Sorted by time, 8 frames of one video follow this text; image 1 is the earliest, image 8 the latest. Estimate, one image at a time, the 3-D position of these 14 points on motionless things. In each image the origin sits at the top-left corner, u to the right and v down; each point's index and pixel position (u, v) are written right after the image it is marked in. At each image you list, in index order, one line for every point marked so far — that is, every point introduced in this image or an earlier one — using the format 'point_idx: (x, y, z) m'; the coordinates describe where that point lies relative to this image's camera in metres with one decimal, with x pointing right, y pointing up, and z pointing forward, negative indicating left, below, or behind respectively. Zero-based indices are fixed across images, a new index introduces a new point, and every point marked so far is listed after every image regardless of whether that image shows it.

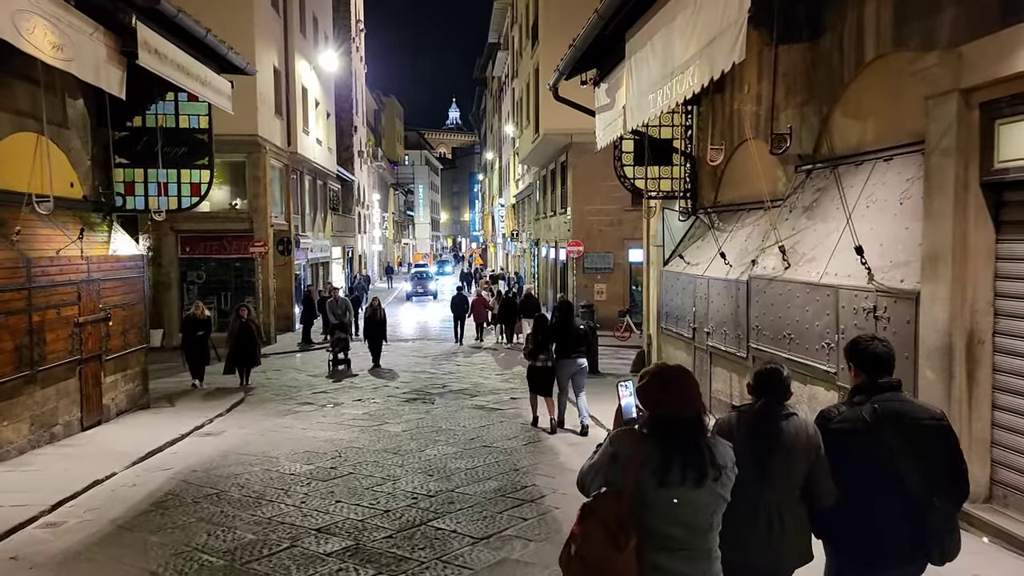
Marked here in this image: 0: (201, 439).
0: (-4.8, -2.3, +10.3) m
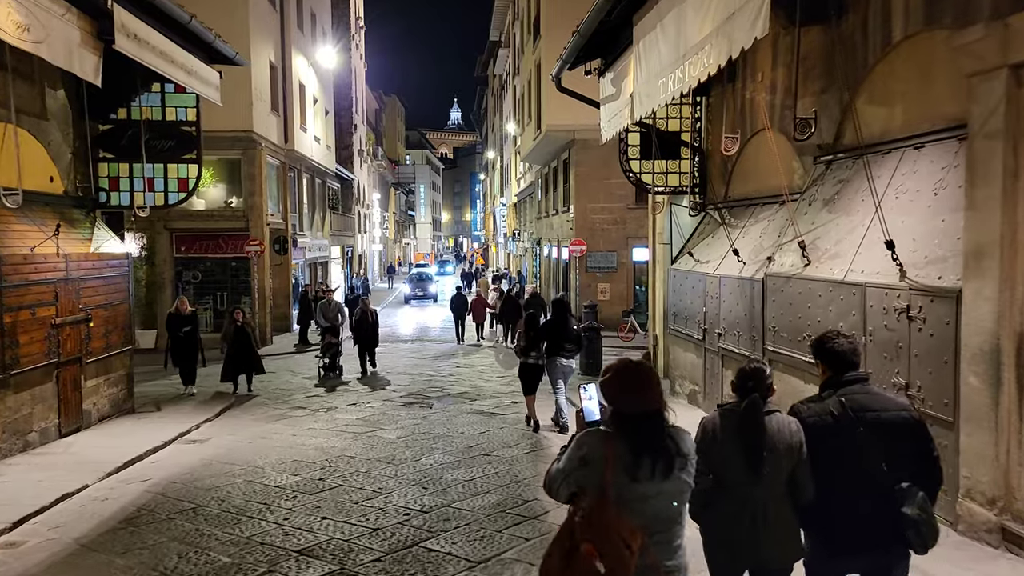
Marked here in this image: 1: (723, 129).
0: (-4.7, -2.3, +9.7) m
1: (+3.8, +2.9, +12.1) m
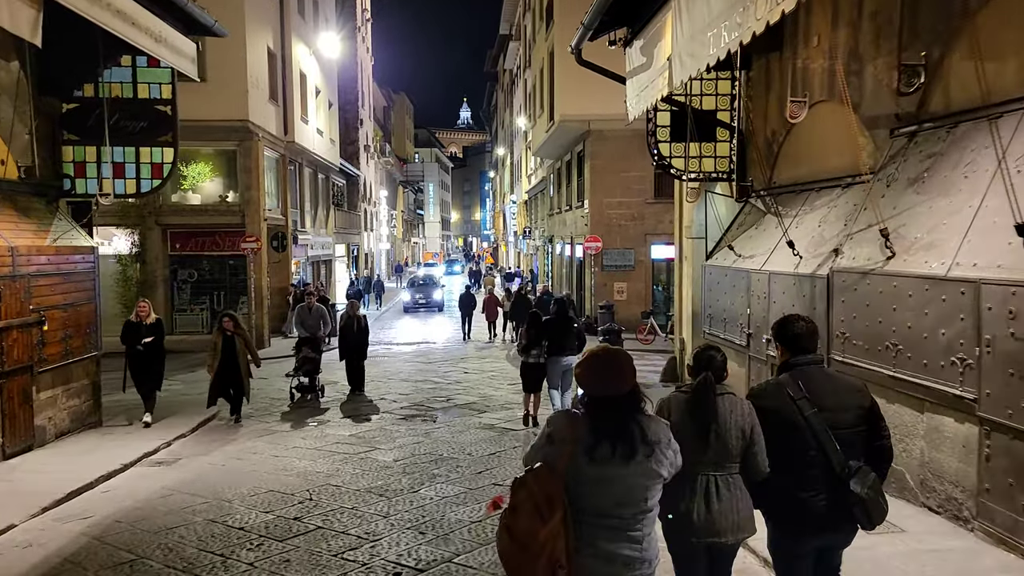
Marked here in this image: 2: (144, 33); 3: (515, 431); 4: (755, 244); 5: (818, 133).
0: (-4.5, -2.3, +8.4) m
1: (+4.1, +2.9, +10.6) m
2: (-5.0, +3.4, +9.1) m
3: (+0.1, -2.2, +10.3) m
4: (+3.6, +0.7, +10.1) m
5: (+4.1, +2.1, +9.1) m
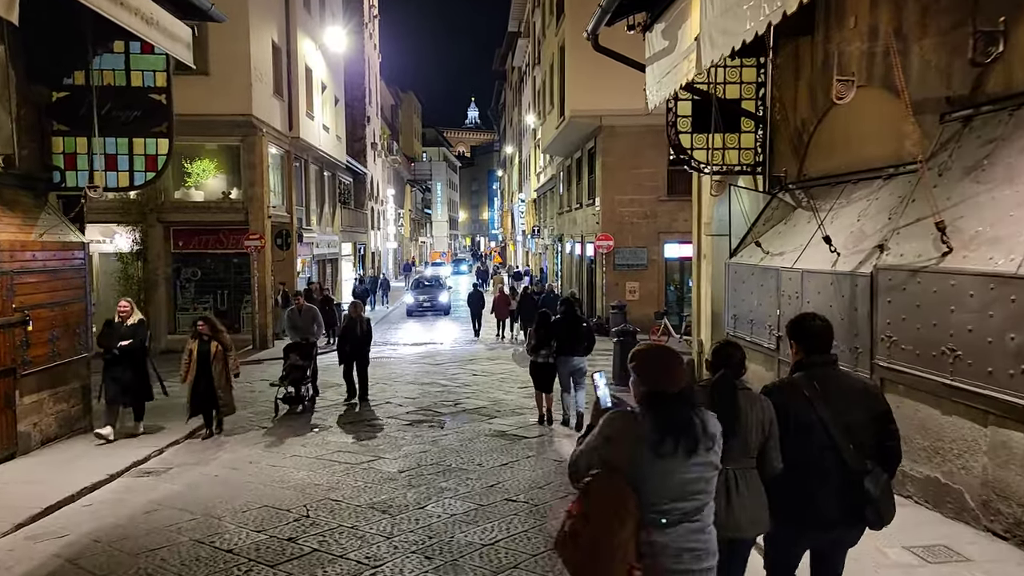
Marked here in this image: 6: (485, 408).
0: (-4.4, -2.2, +7.8) m
1: (+4.2, +2.9, +10.0) m
2: (-4.8, +3.5, +8.5) m
3: (+0.2, -2.2, +9.7) m
4: (+3.8, +0.7, +9.4) m
5: (+4.3, +2.1, +8.5) m
6: (-0.5, -2.2, +12.0) m
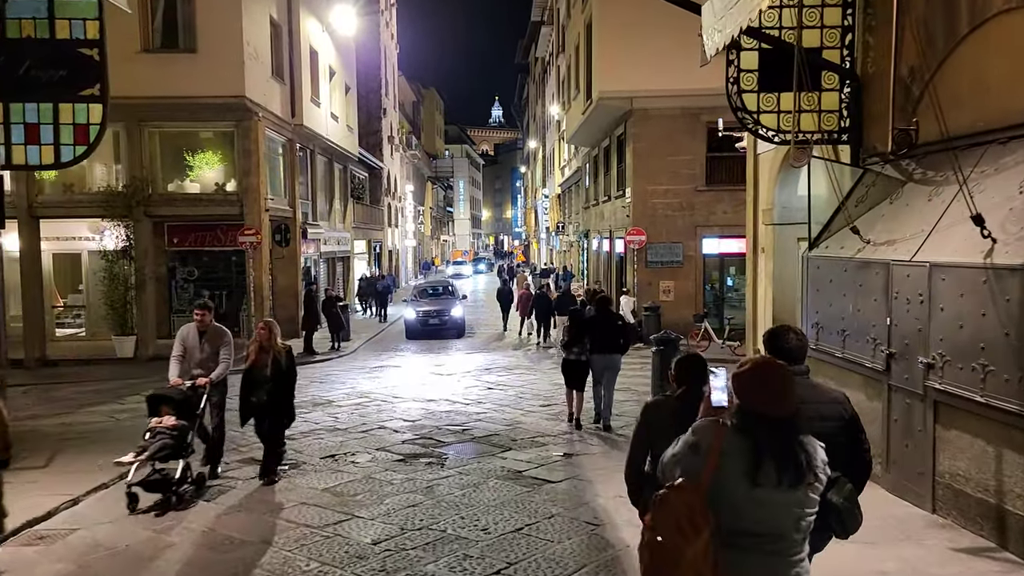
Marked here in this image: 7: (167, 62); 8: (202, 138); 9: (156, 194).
0: (-4.2, -2.3, +5.8) m
1: (+4.4, +2.9, +7.6) m
2: (-4.6, +3.4, +6.5) m
3: (+0.4, -2.2, +7.5) m
4: (+4.0, +0.7, +7.1) m
5: (+4.5, +2.1, +6.1) m
6: (-0.2, -2.2, +9.8) m
7: (-9.4, +6.2, +18.3) m
8: (-9.1, +4.4, +19.8) m
9: (-10.3, +2.7, +19.4) m
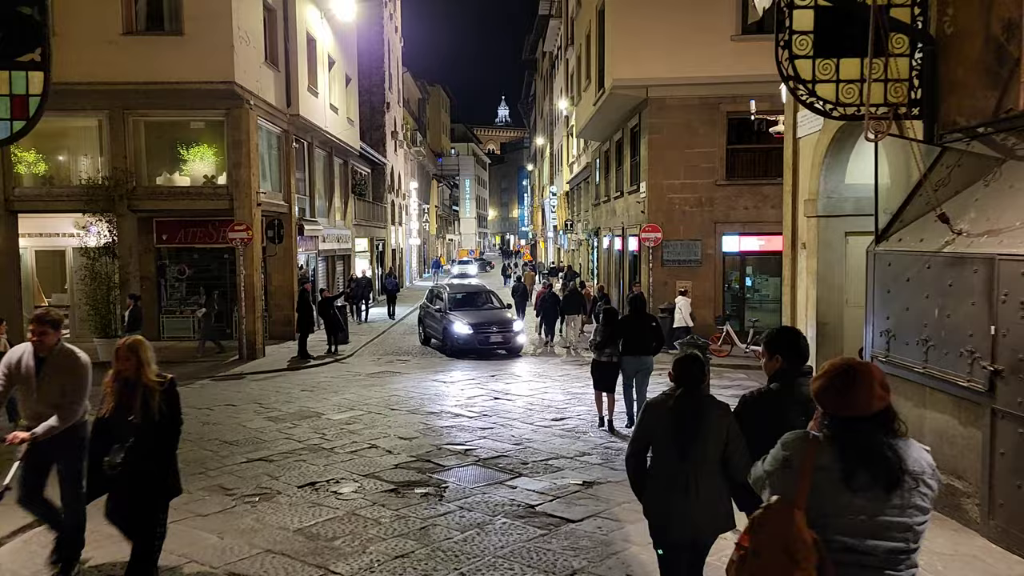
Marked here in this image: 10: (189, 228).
0: (-4.2, -2.3, +4.5) m
1: (+4.6, +2.9, +6.3) m
2: (-4.5, +3.5, +5.2) m
3: (+0.5, -2.2, +6.2) m
4: (+4.1, +0.7, +5.8) m
5: (+4.6, +2.1, +4.8) m
6: (-0.1, -2.2, +8.5) m
7: (-9.2, +6.2, +17.1) m
8: (-8.8, +4.4, +18.6) m
9: (-10.1, +2.7, +18.2) m
10: (-9.2, +1.7, +18.7) m
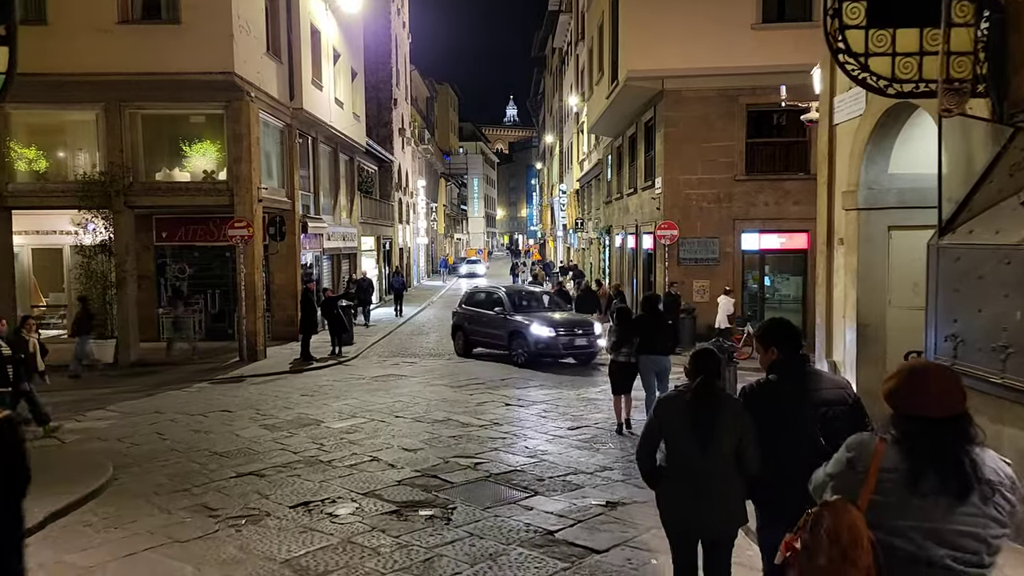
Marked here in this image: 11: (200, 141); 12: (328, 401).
0: (-4.0, -2.2, +3.8) m
1: (+4.7, +2.9, +5.5) m
2: (-4.4, +3.5, +4.5) m
3: (+0.7, -2.2, +5.5) m
4: (+4.3, +0.7, +5.0) m
5: (+4.7, +2.1, +3.9) m
6: (+0.1, -2.1, +7.7) m
7: (-8.9, +6.2, +16.4) m
8: (-8.6, +4.4, +18.0) m
9: (-9.8, +2.8, +17.6) m
10: (-8.9, +1.7, +18.1) m
11: (-8.5, +4.0, +18.0) m
12: (-3.3, -2.0, +12.0) m
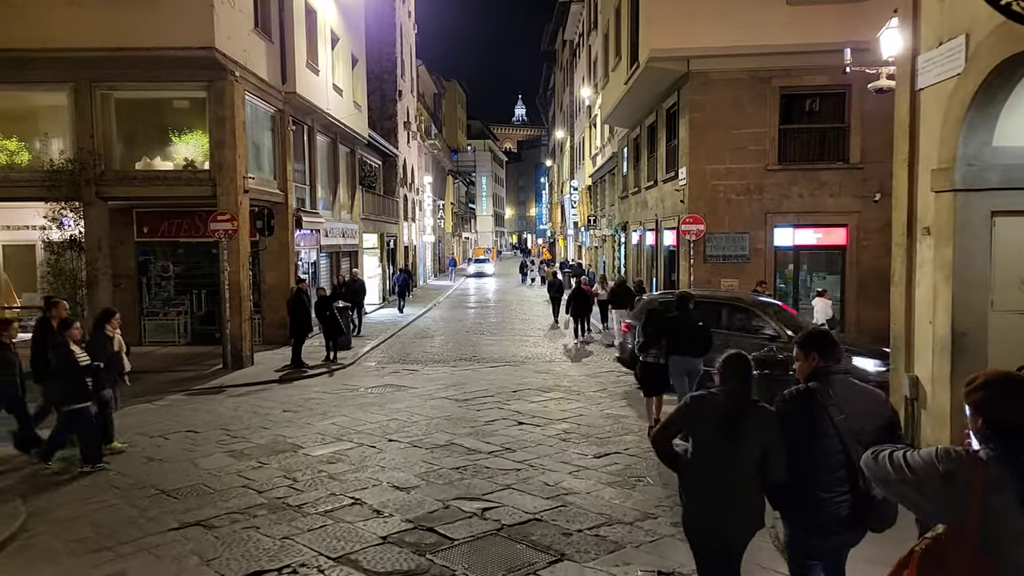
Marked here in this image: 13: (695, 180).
0: (-3.9, -2.2, +2.1) m
1: (+4.8, +2.9, +3.7) m
2: (-4.3, +3.5, +2.9) m
3: (+0.8, -2.2, +3.7) m
4: (+4.4, +0.7, +3.2) m
5: (+4.8, +2.1, +2.2) m
6: (+0.3, -2.1, +6.0) m
7: (-8.6, +6.2, +14.8) m
8: (-8.3, +4.4, +16.4) m
9: (-9.5, +2.8, +16.0) m
10: (-8.6, +1.7, +16.5) m
11: (-8.2, +4.0, +16.4) m
12: (-3.1, -2.0, +10.3) m
13: (+5.2, +3.1, +19.2) m
